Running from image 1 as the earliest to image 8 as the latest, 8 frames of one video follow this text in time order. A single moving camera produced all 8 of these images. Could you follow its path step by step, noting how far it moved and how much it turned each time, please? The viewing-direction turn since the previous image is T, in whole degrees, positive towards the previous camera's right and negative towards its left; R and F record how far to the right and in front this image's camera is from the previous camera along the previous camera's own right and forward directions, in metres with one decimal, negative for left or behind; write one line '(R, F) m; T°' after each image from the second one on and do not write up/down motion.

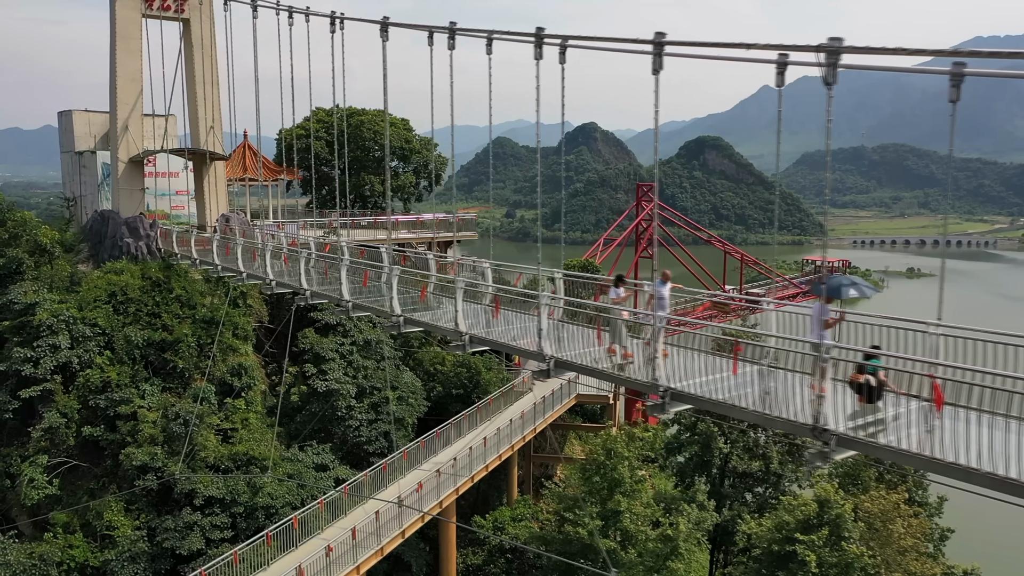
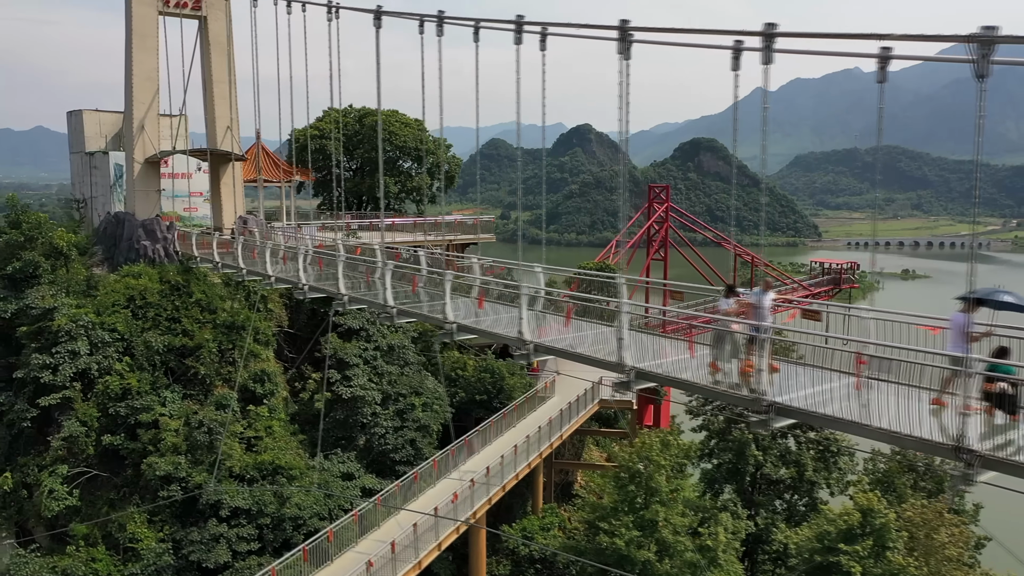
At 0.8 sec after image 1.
(-0.6, +0.3) m; 0°
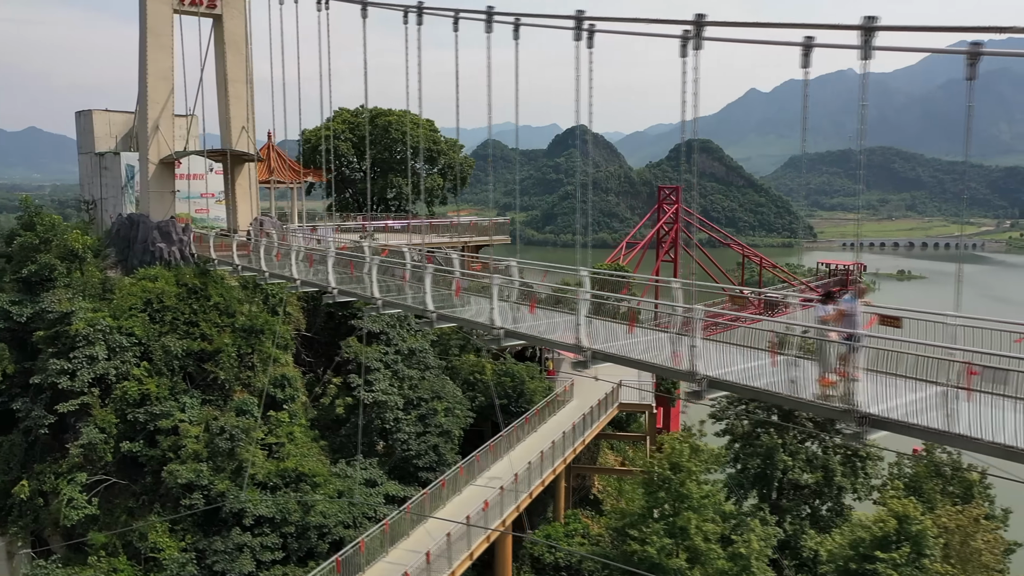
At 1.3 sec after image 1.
(-0.5, +0.2) m; 0°
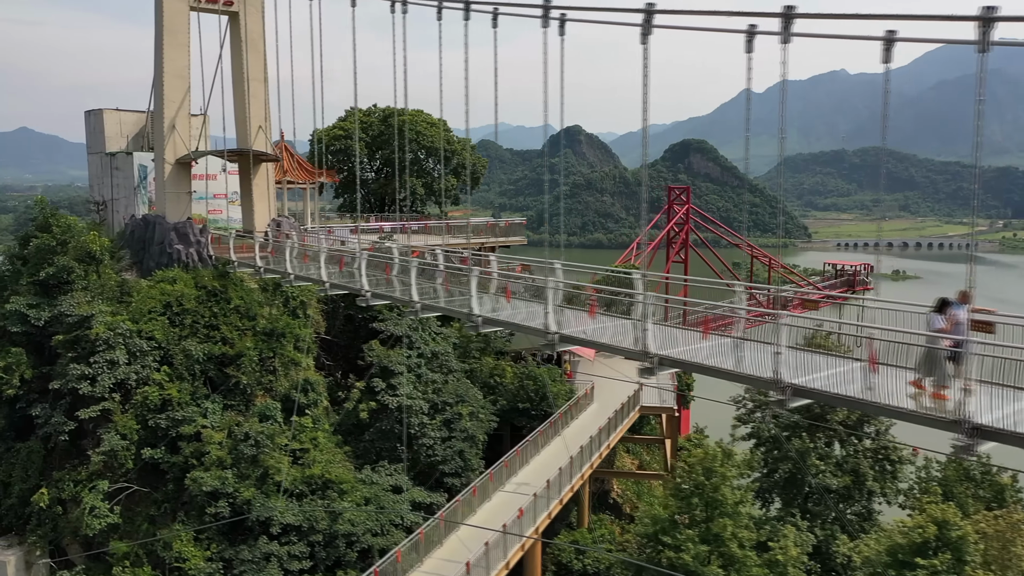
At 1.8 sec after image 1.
(-0.6, +0.2) m; 0°
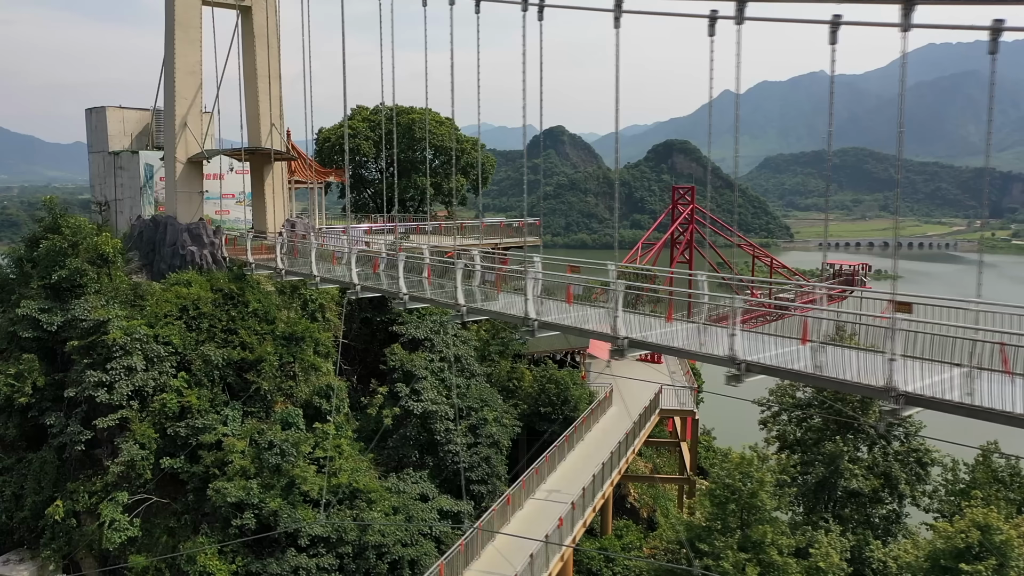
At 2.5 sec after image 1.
(-0.7, +0.3) m; +1°
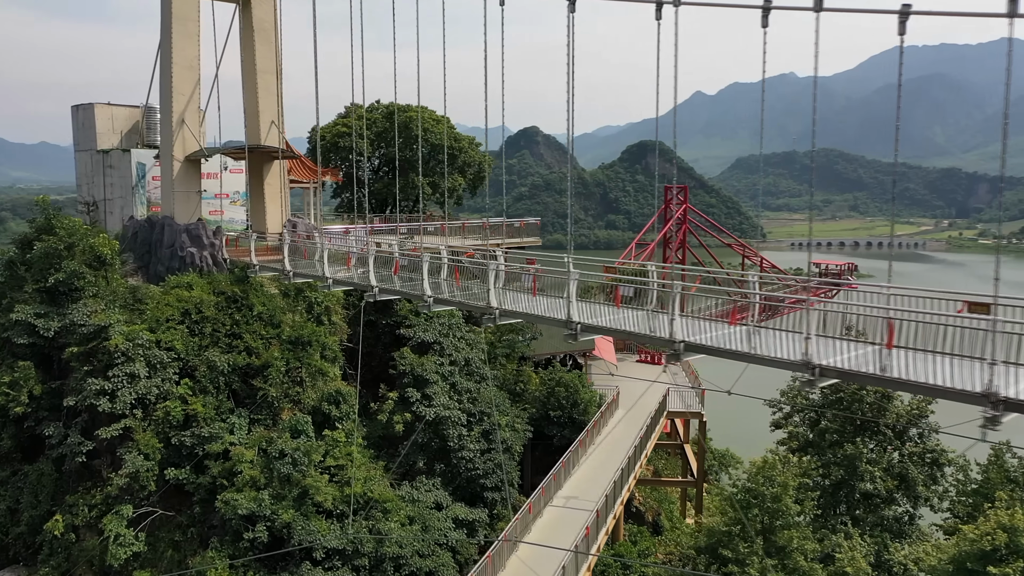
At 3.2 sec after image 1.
(-0.6, +0.3) m; +2°
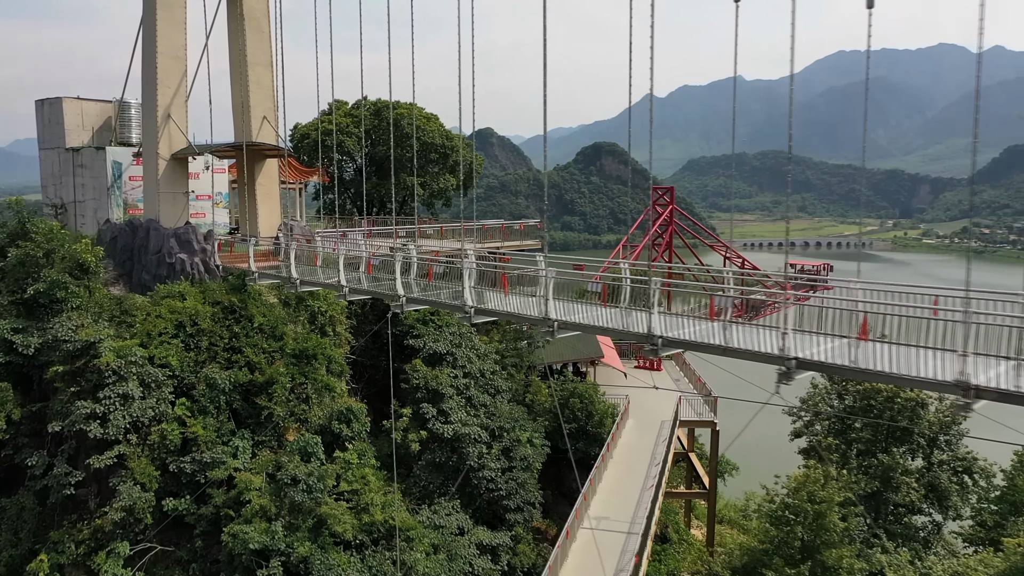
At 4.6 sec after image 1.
(-1.0, +0.7) m; +3°
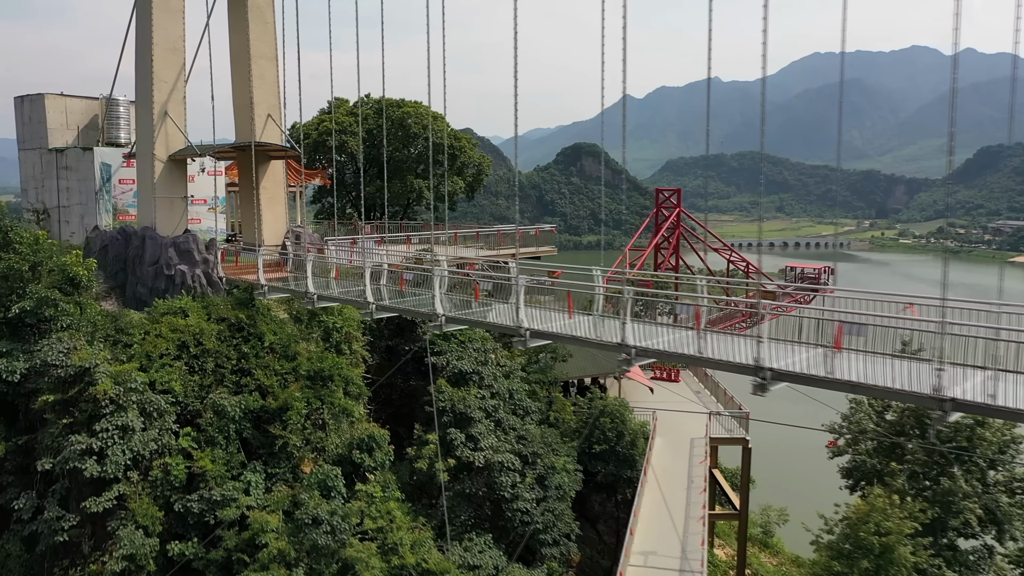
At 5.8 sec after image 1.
(-0.8, +0.9) m; +1°
